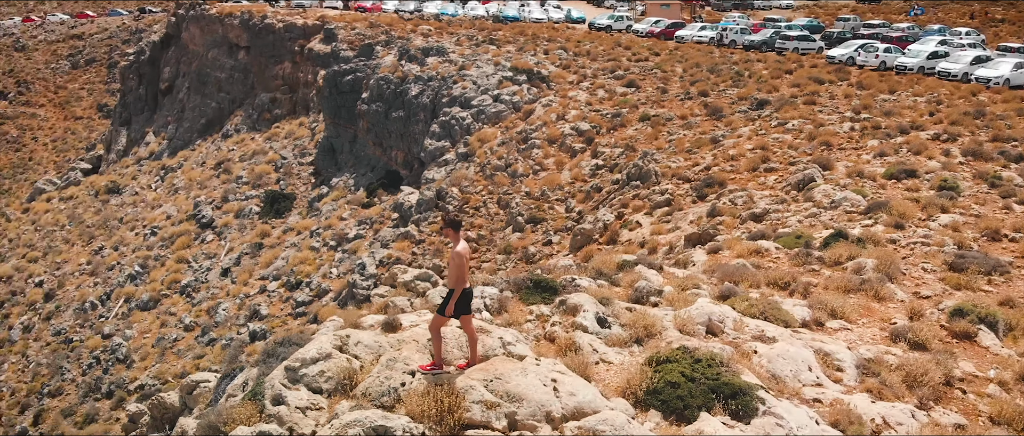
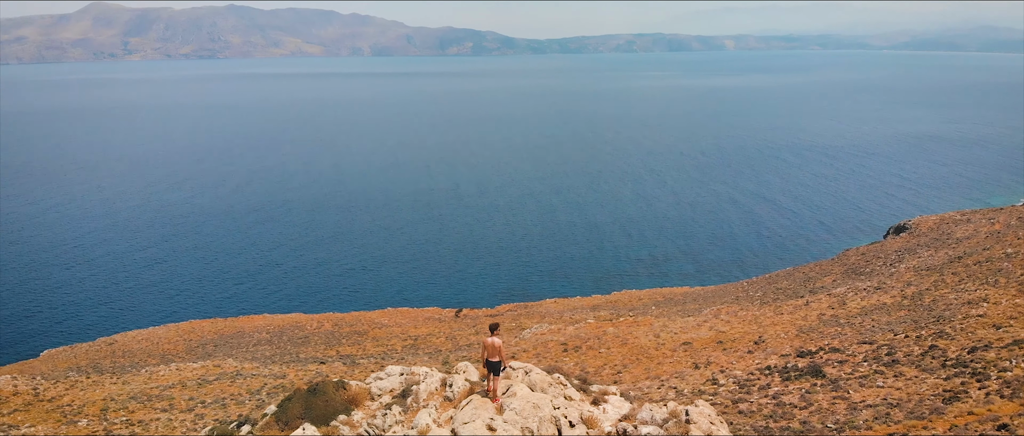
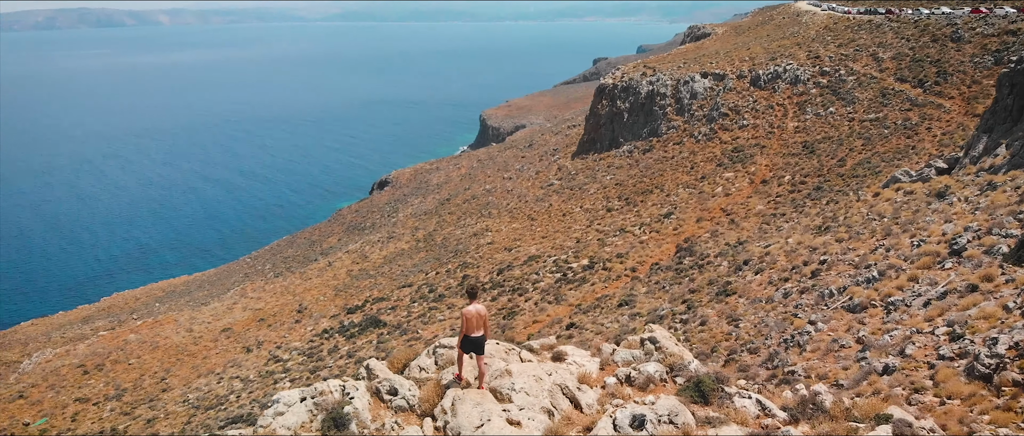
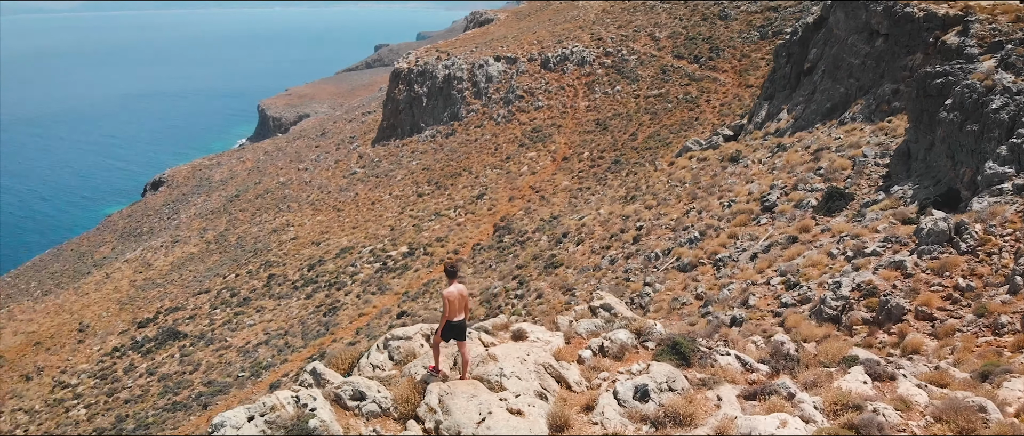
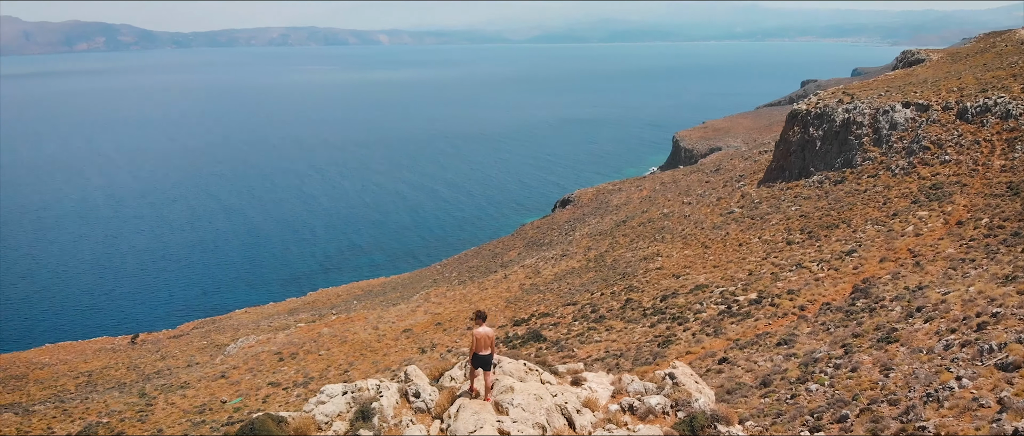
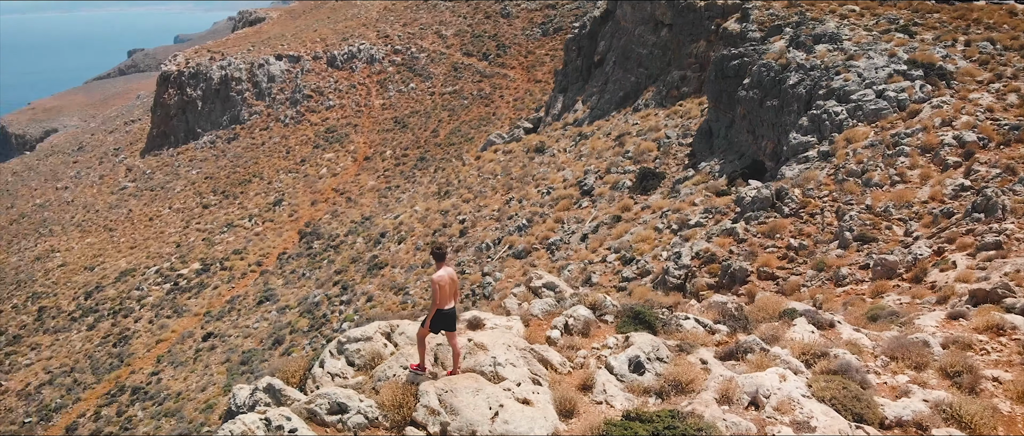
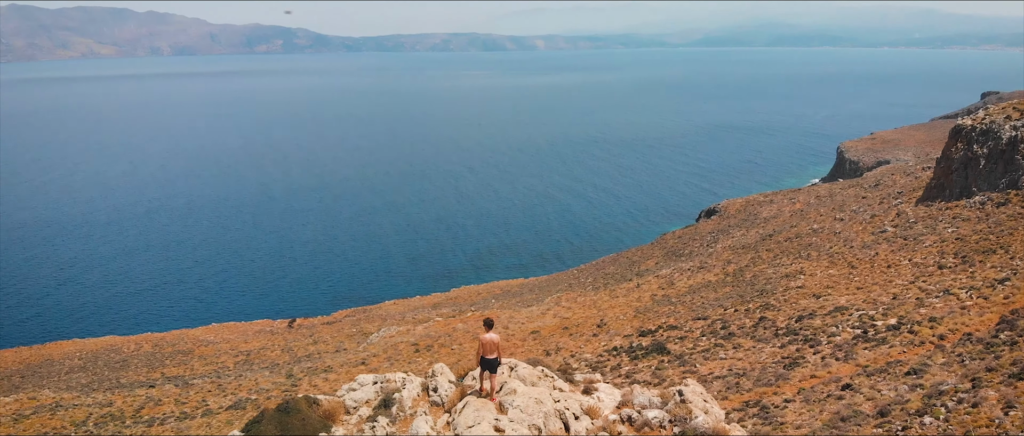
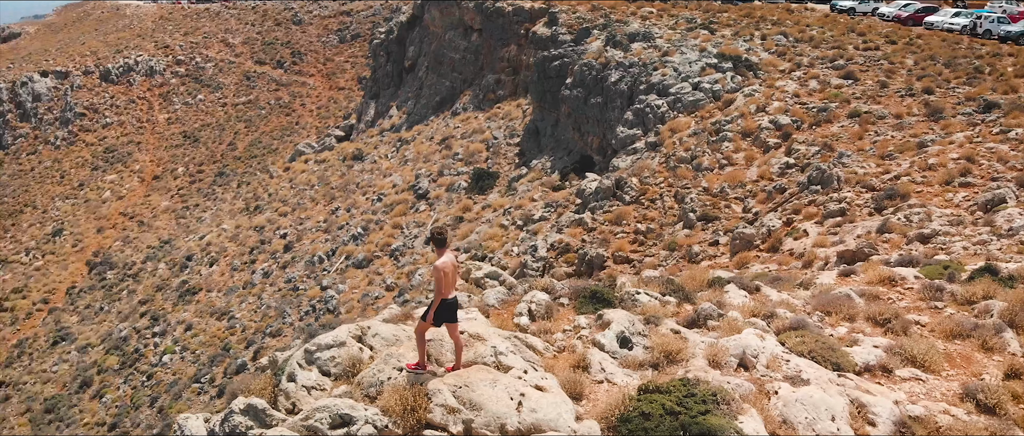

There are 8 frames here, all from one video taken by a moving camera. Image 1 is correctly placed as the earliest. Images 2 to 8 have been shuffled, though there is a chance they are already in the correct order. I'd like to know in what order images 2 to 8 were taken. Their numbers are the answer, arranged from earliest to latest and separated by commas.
8, 6, 4, 3, 5, 7, 2
